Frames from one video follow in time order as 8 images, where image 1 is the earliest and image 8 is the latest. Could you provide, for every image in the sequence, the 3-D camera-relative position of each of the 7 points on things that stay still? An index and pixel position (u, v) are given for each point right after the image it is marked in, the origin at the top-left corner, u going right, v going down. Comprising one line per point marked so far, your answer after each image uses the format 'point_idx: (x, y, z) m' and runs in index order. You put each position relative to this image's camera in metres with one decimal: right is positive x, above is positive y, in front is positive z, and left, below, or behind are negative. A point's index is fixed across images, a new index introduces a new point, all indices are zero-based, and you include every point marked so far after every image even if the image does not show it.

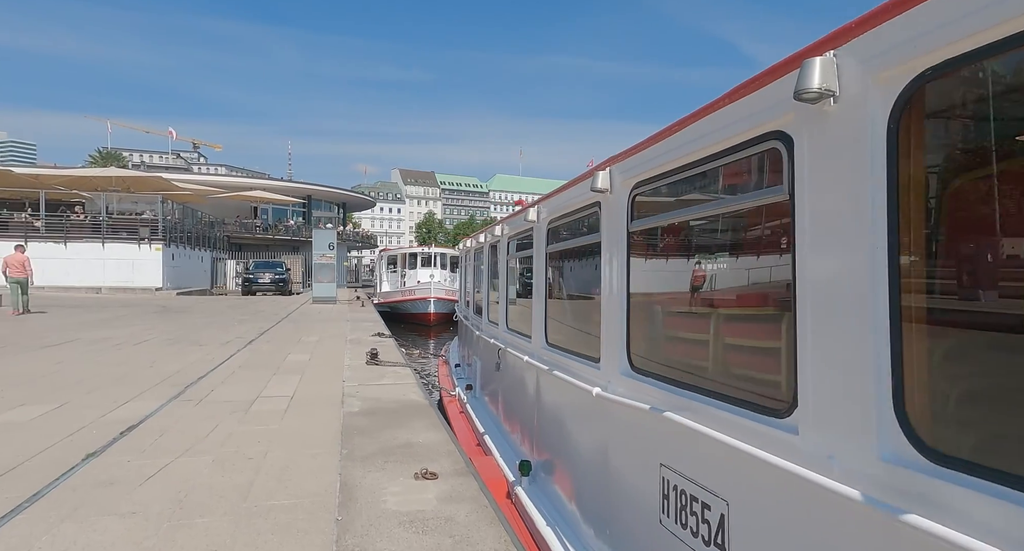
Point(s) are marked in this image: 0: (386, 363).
0: (-2.0, -1.4, +9.1) m
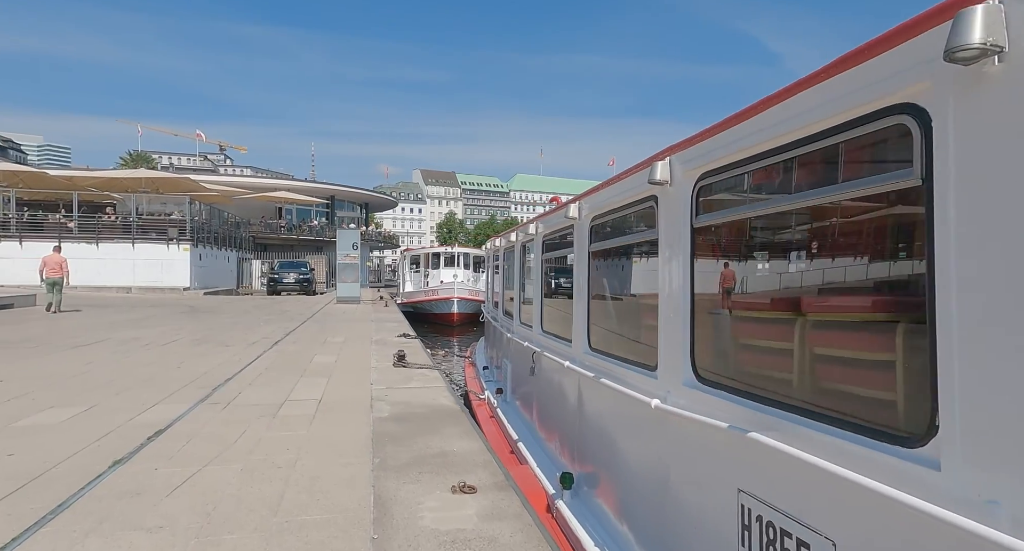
0: (-1.5, -1.4, +8.9) m
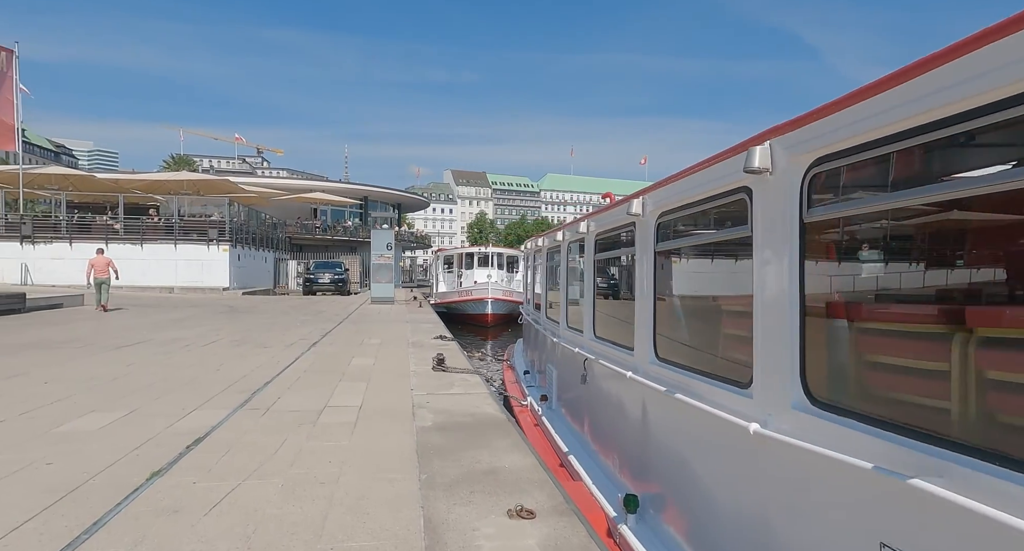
0: (-0.9, -1.5, +8.6) m
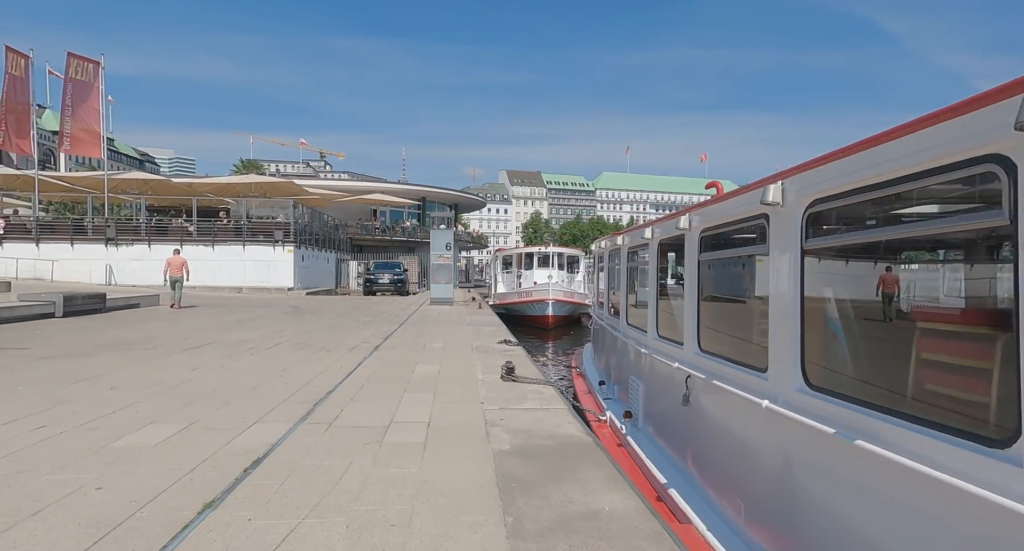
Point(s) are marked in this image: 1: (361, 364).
0: (+0.2, -1.5, +8.0) m
1: (-2.5, -1.4, +9.1) m
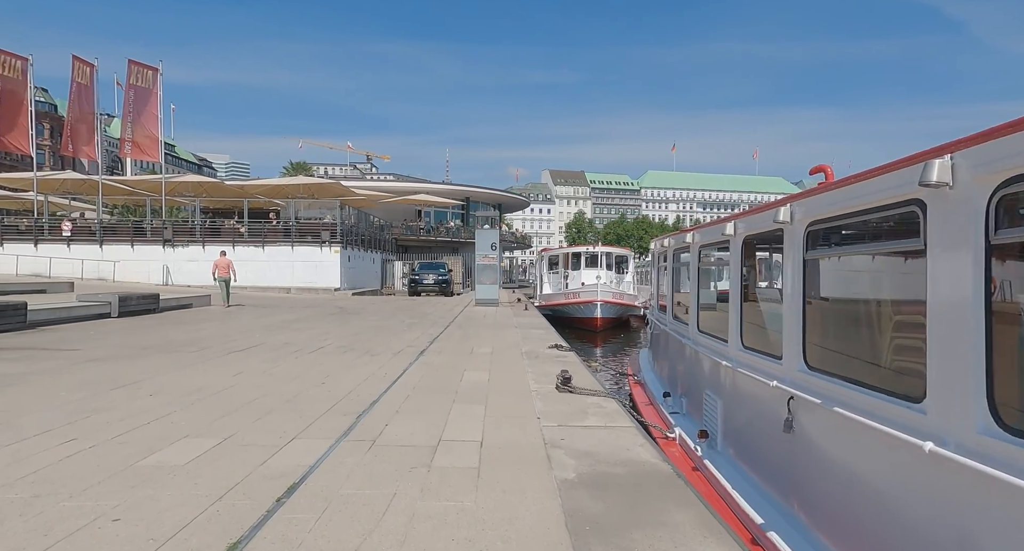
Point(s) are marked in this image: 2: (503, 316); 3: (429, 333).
0: (+0.9, -1.5, +7.3) m
1: (-1.6, -1.5, +8.6) m
2: (-0.3, -1.4, +19.2) m
3: (-2.1, -1.4, +13.9) m
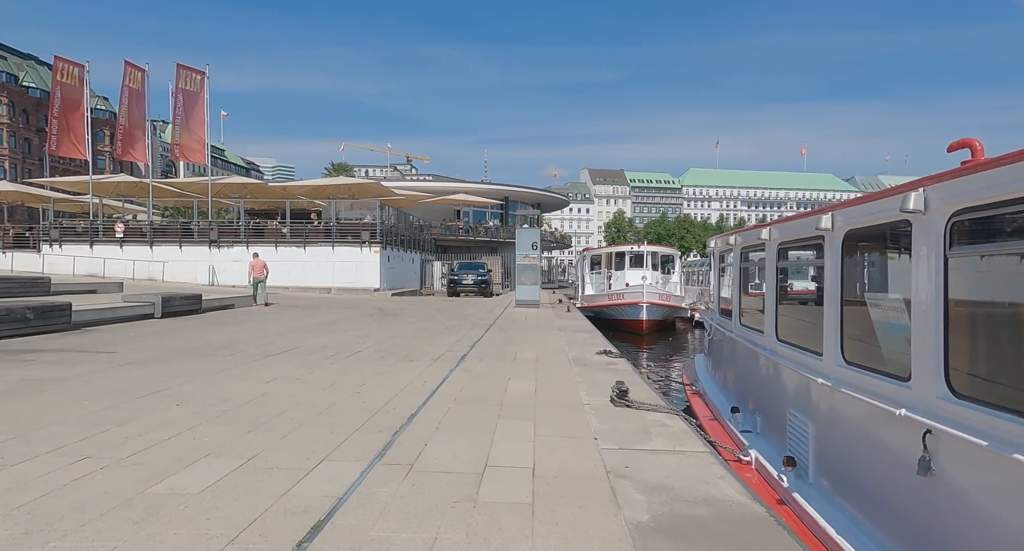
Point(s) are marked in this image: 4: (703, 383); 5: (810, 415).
0: (+1.5, -1.5, +6.5) m
1: (-0.9, -1.5, +8.1) m
2: (+1.1, -1.4, +18.5) m
3: (-1.0, -1.4, +13.3) m
4: (+3.4, -1.9, +9.9) m
5: (+2.6, -1.2, +5.0) m
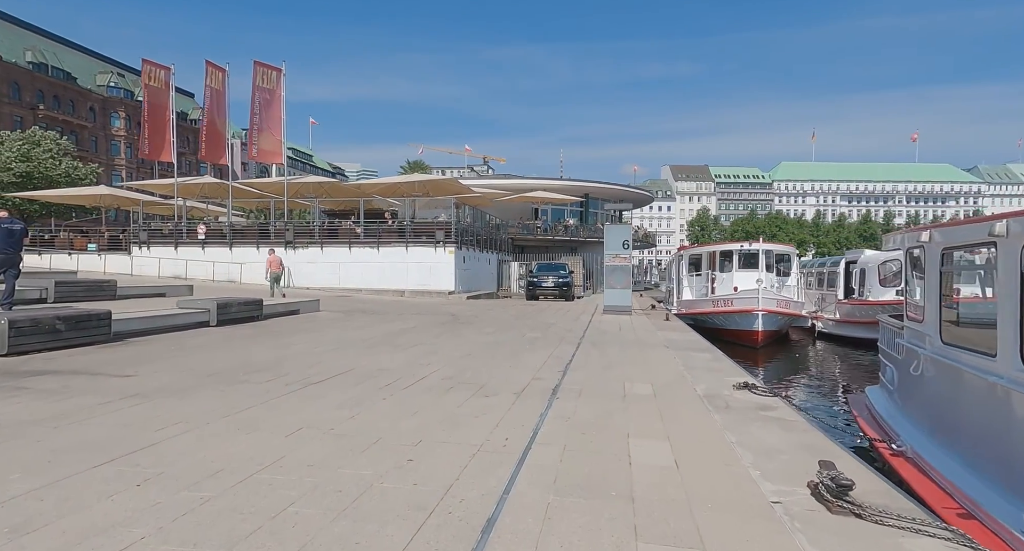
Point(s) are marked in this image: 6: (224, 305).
0: (+2.5, -1.6, +3.8) m
1: (+0.3, -1.6, +5.6) m
2: (+3.7, -1.5, +15.7) m
3: (+0.9, -1.5, +10.8) m
4: (+4.8, -2.0, +6.9) m
5: (+3.4, -1.3, +2.0) m
6: (-7.1, -0.7, +13.8) m
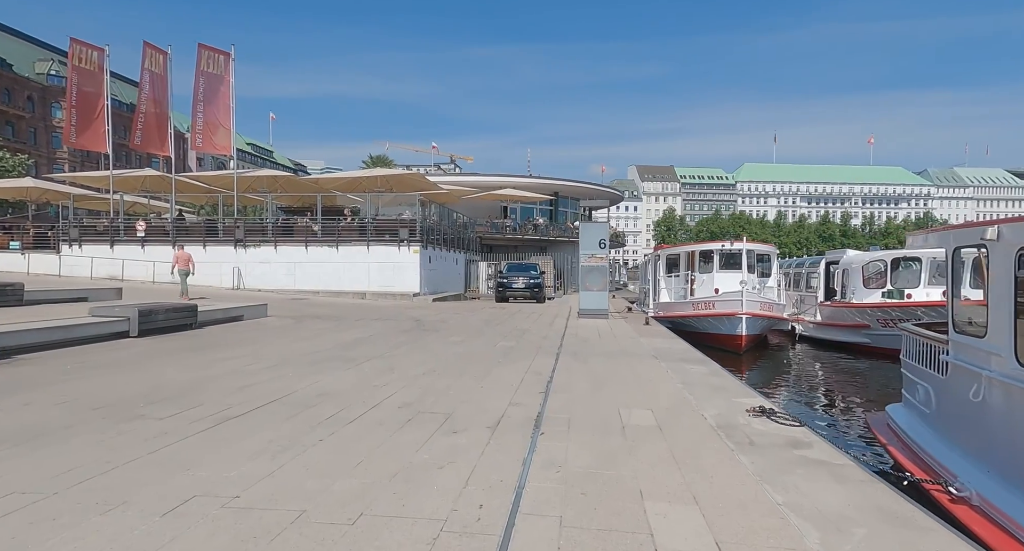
0: (+2.4, -1.7, +2.5) m
1: (+0.1, -1.6, +4.2) m
2: (+2.9, -1.6, +14.4) m
3: (+0.4, -1.6, +9.4) m
4: (+4.6, -2.0, +5.7) m
5: (+3.4, -1.4, +0.8) m
6: (-7.8, -0.8, +11.9) m
